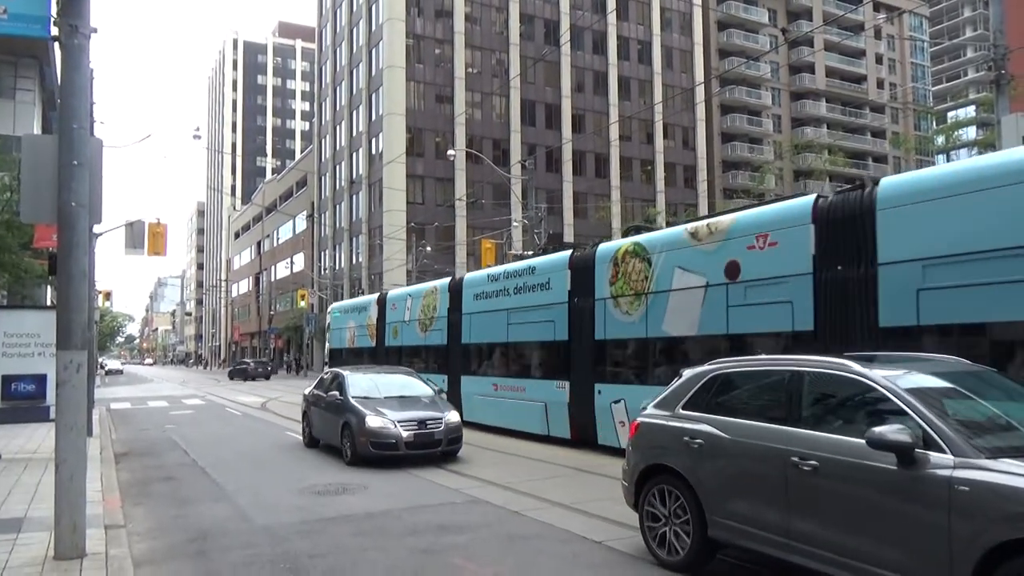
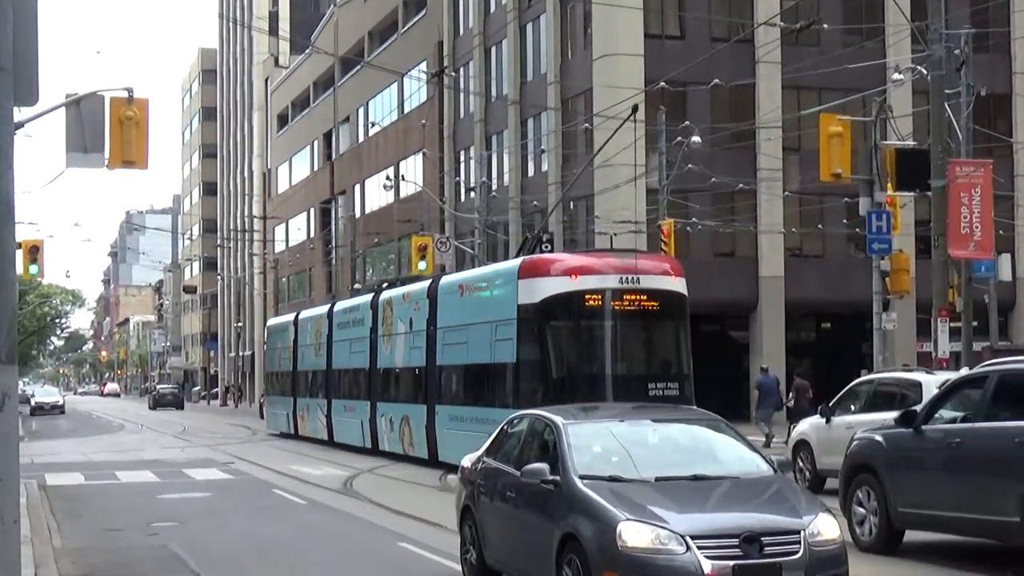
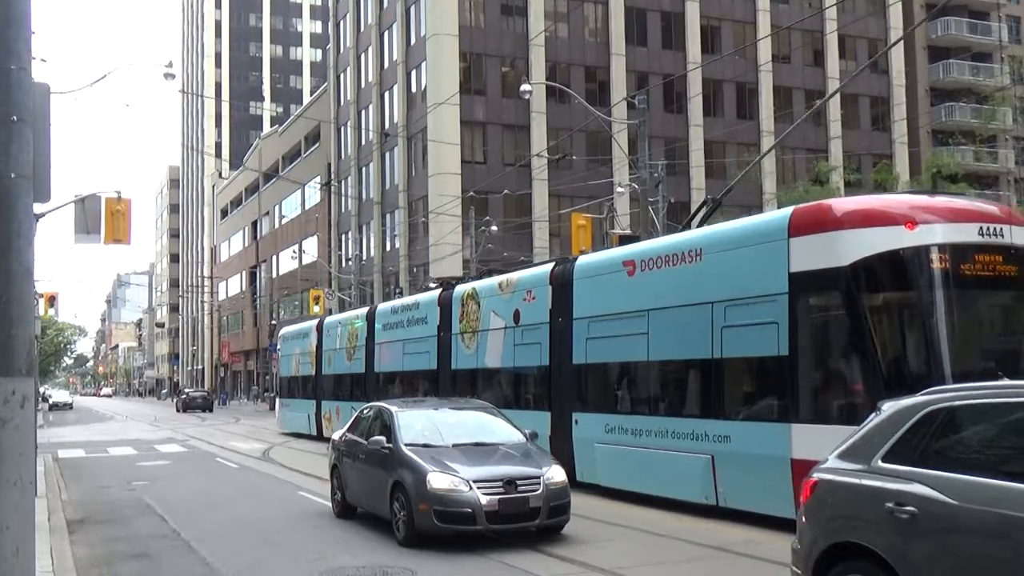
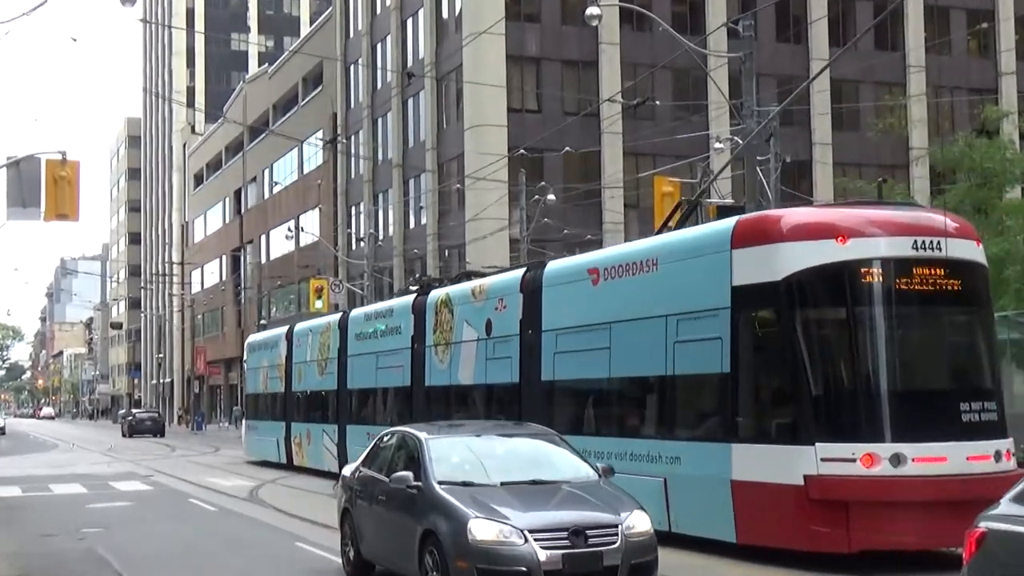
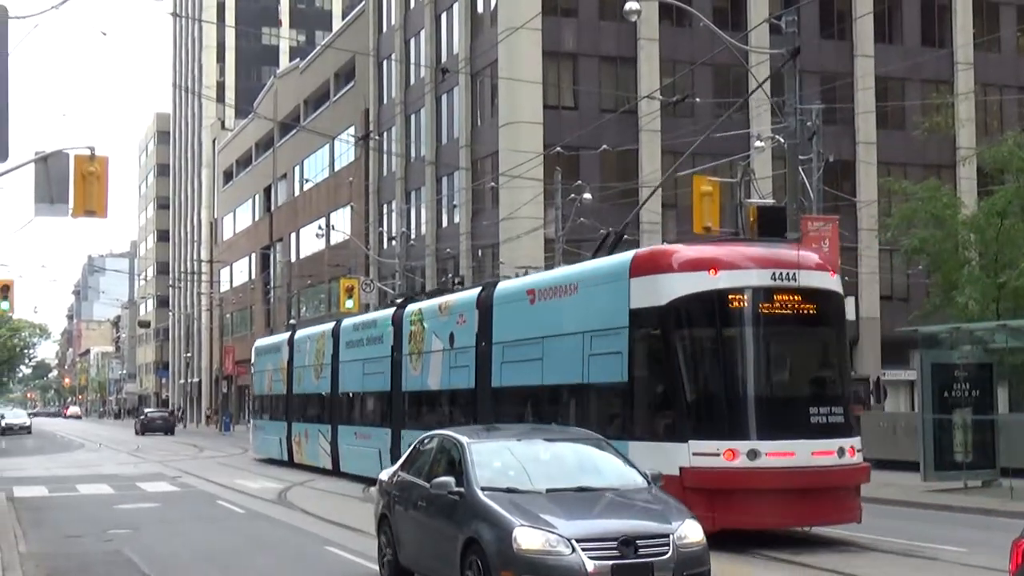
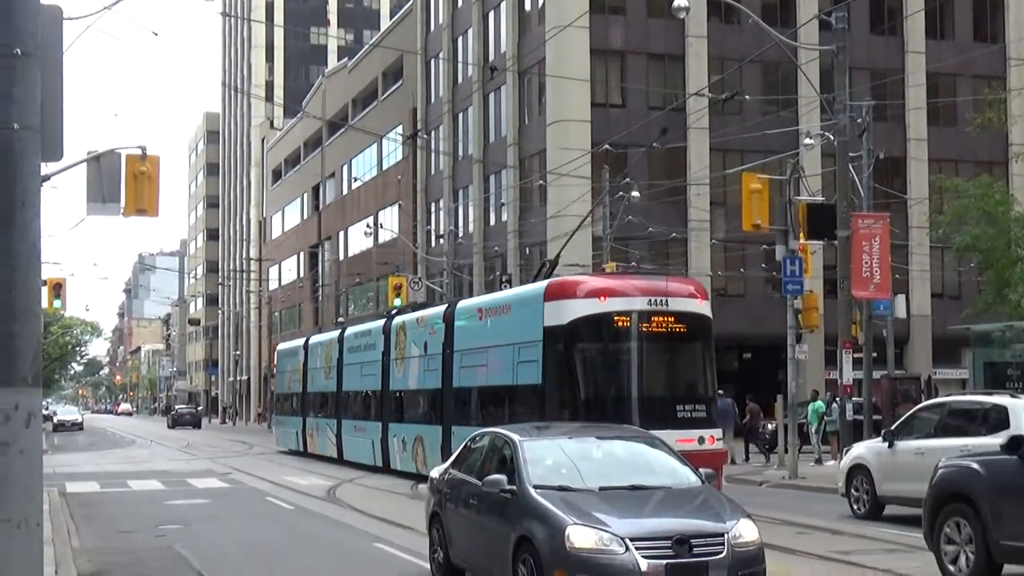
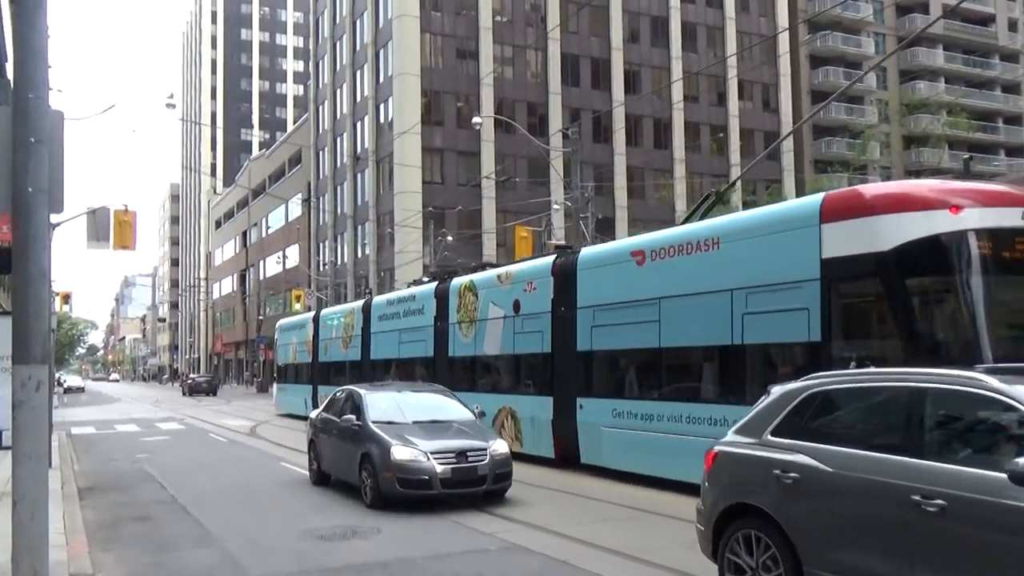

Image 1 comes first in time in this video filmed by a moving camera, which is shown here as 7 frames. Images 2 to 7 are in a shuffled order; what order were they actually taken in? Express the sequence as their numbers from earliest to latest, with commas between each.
7, 3, 4, 5, 6, 2
